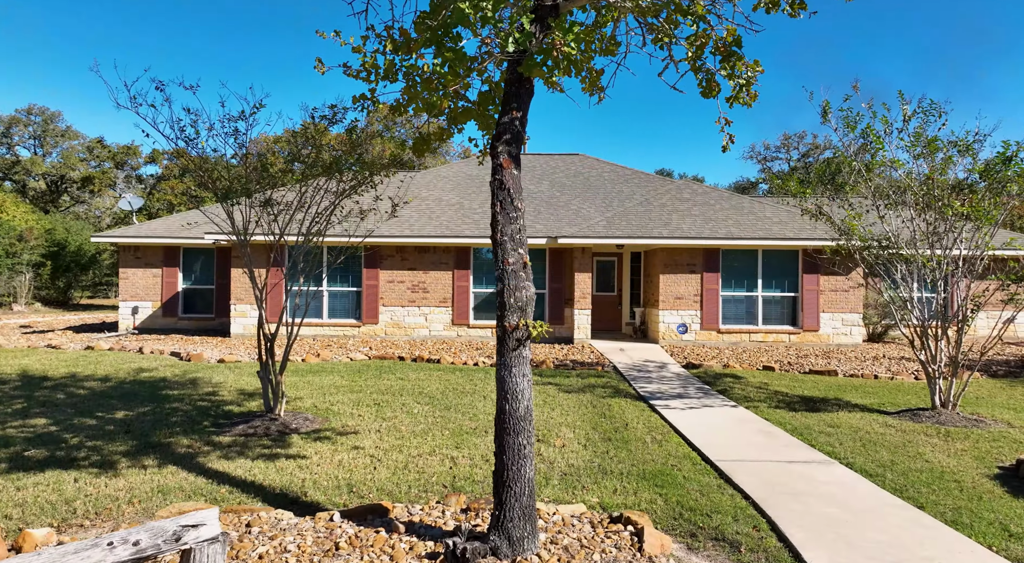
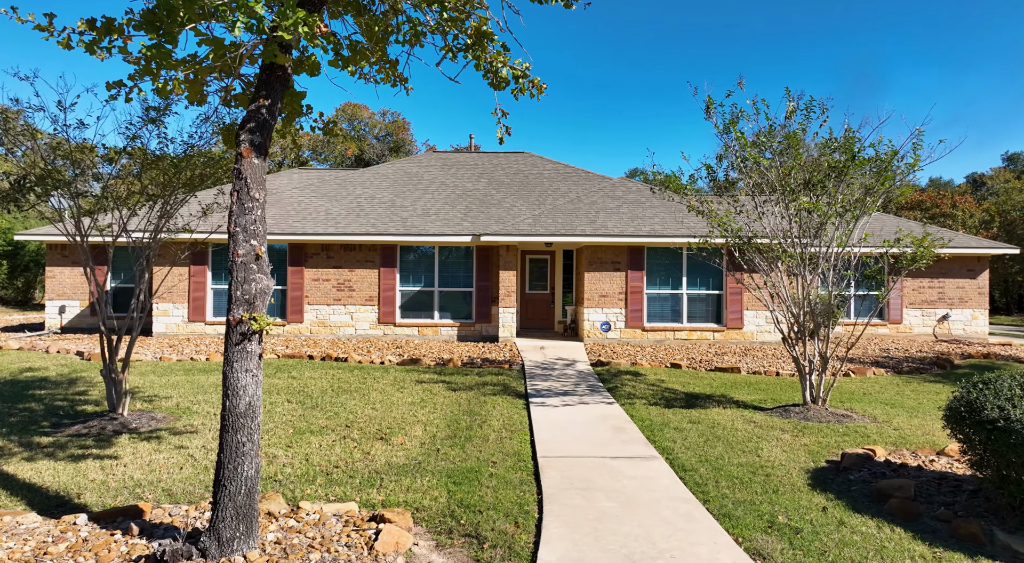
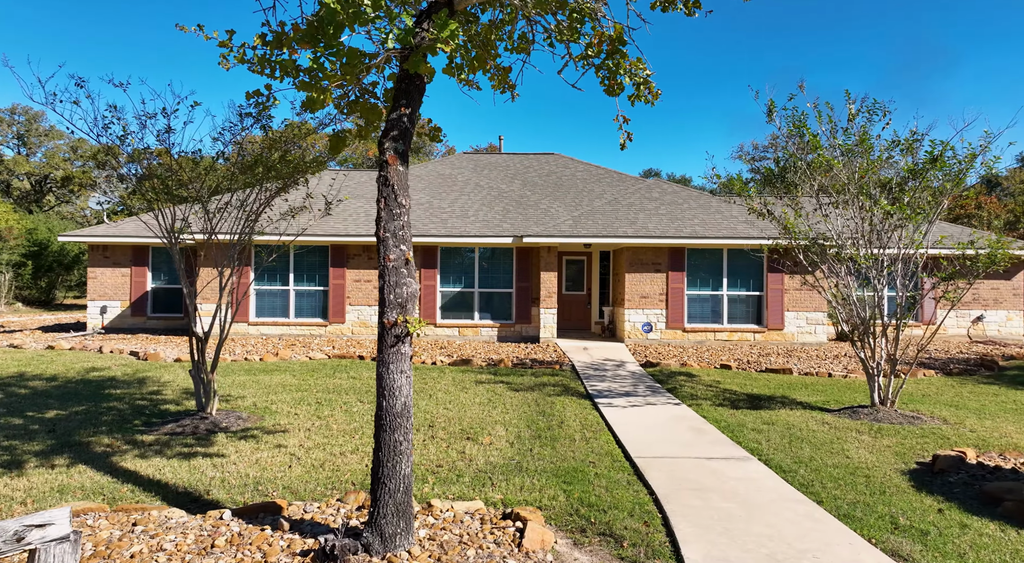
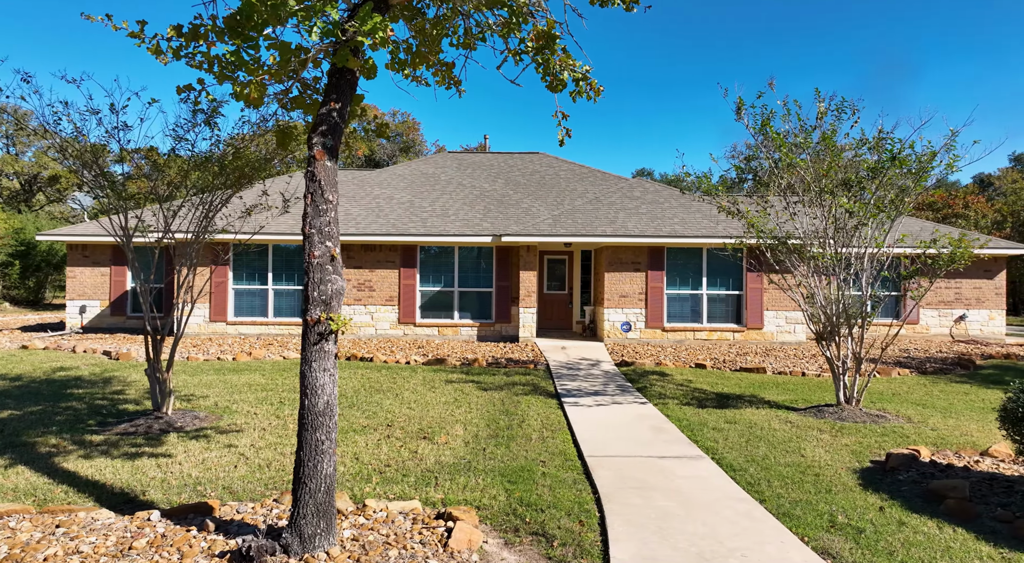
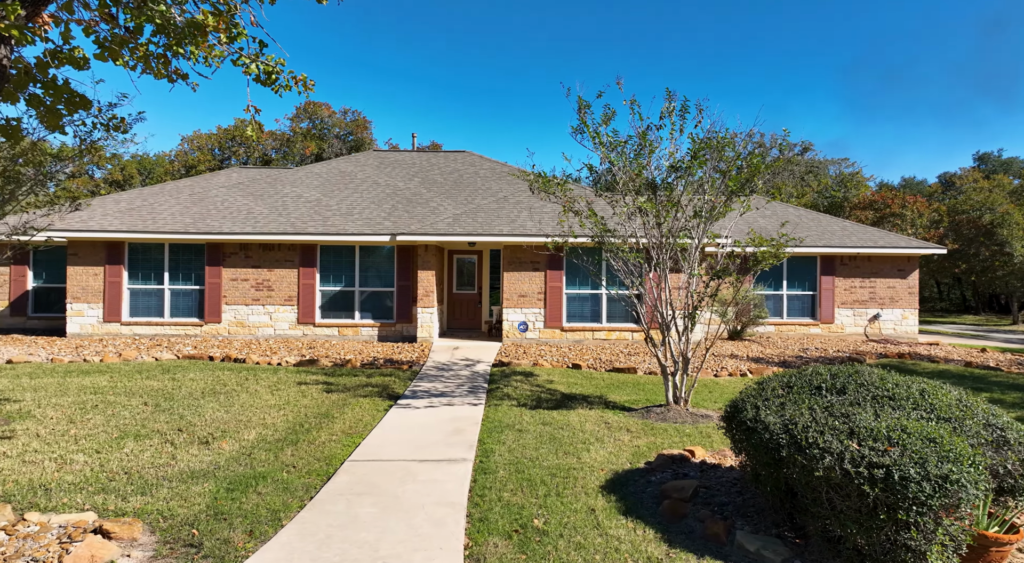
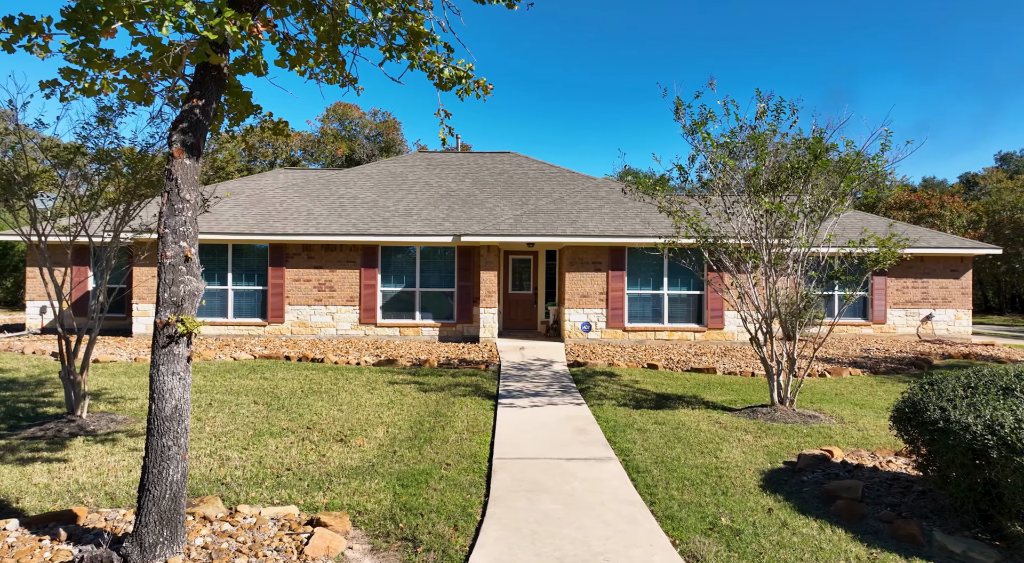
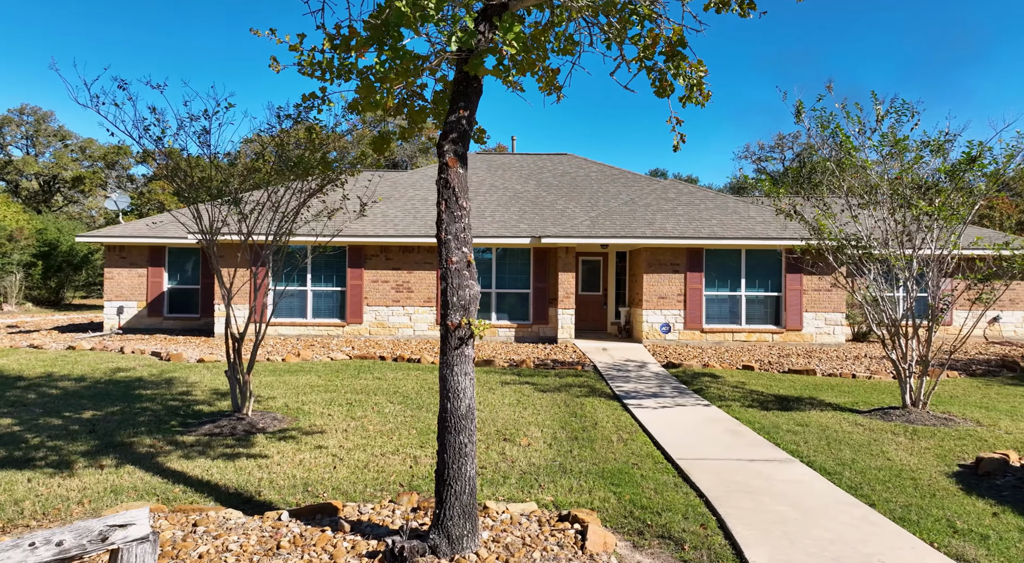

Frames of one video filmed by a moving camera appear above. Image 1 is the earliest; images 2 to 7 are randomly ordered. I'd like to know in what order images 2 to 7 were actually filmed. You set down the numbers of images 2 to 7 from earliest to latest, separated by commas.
7, 3, 4, 2, 6, 5
